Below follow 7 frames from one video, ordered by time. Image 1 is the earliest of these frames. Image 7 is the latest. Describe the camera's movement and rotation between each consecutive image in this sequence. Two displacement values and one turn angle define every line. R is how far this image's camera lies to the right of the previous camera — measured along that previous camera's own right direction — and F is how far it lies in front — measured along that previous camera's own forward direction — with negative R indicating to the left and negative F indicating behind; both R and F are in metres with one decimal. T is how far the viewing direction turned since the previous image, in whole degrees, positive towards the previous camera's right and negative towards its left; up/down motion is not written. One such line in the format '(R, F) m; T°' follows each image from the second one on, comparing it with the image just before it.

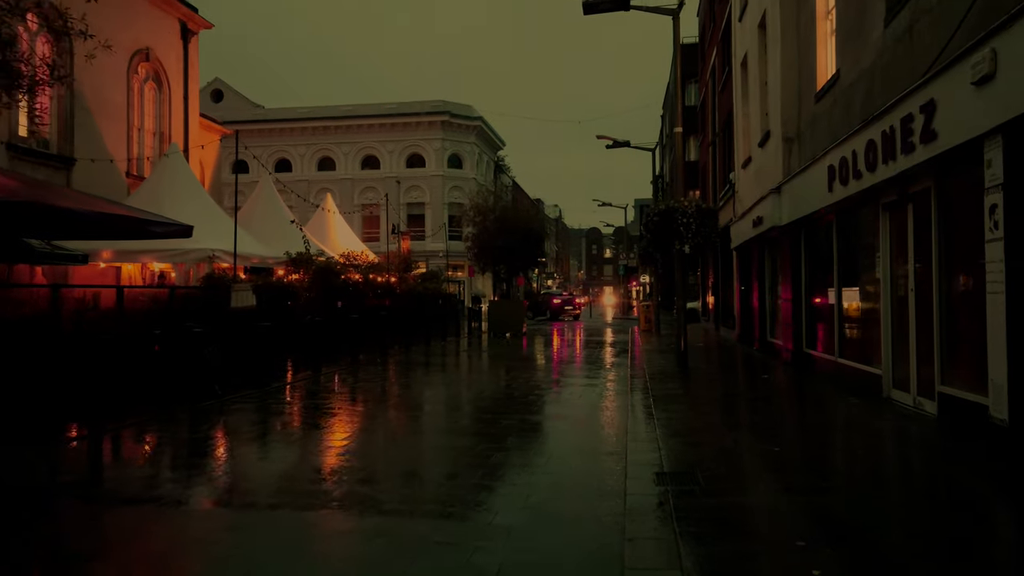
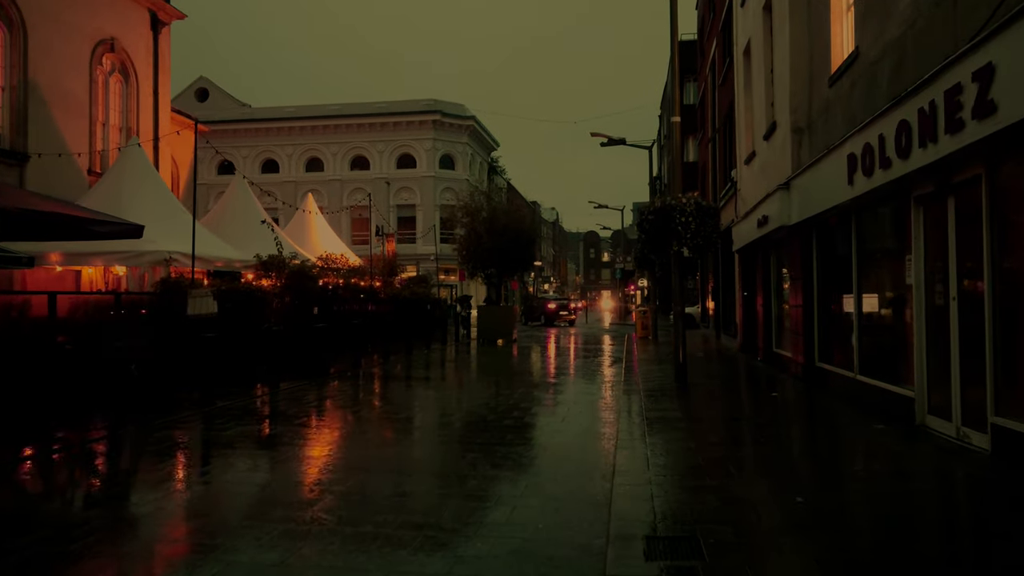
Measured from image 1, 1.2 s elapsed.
(+0.3, +1.2) m; 0°
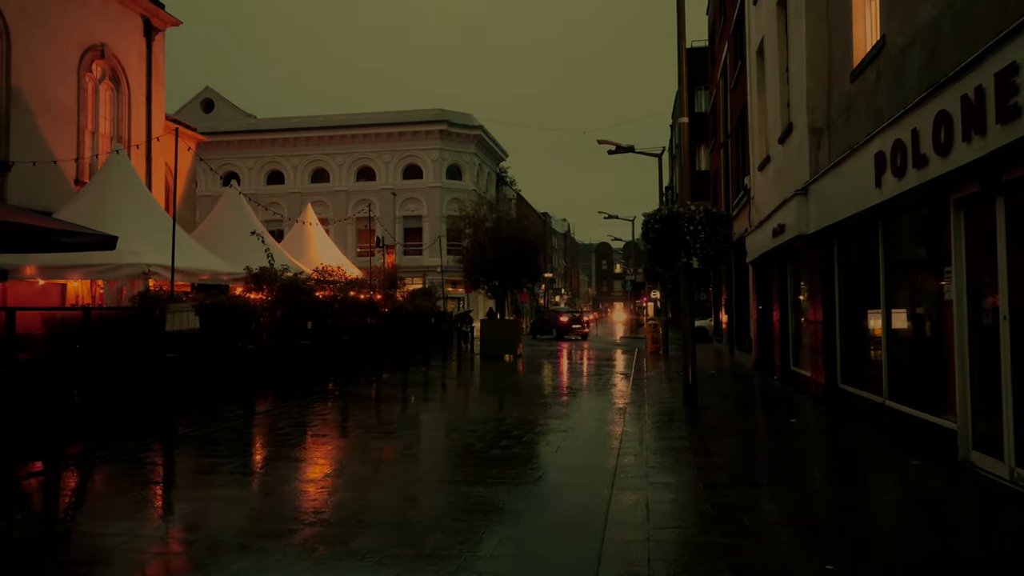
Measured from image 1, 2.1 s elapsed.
(+0.3, +0.9) m; -1°
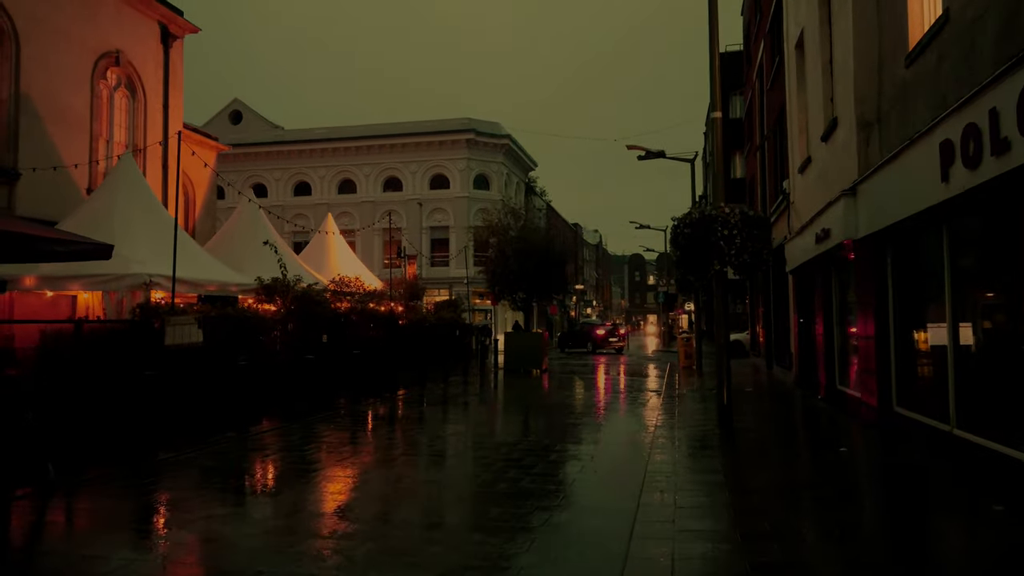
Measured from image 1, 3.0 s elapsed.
(+0.2, +0.9) m; -2°
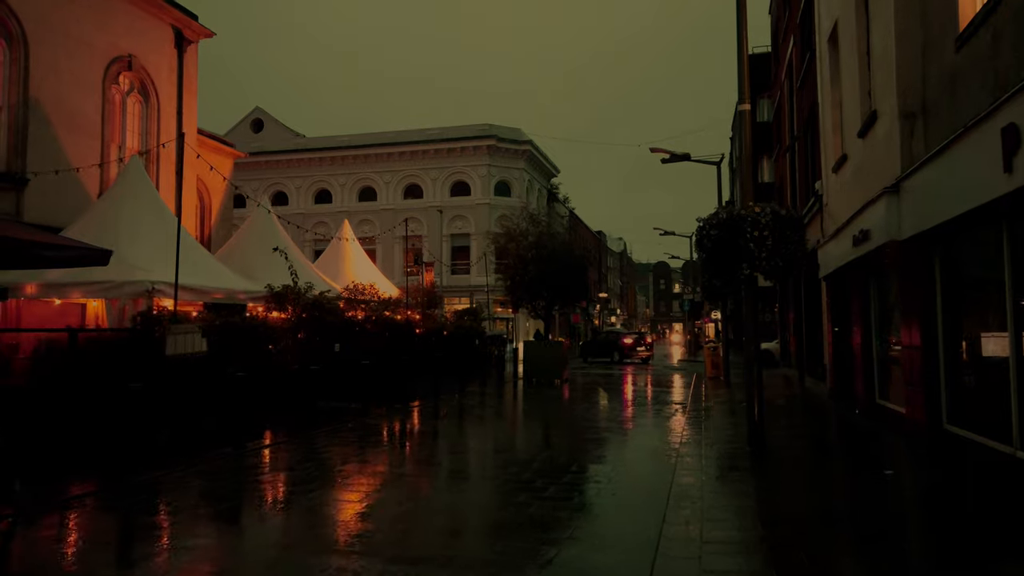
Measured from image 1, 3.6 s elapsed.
(+0.1, +0.6) m; -2°
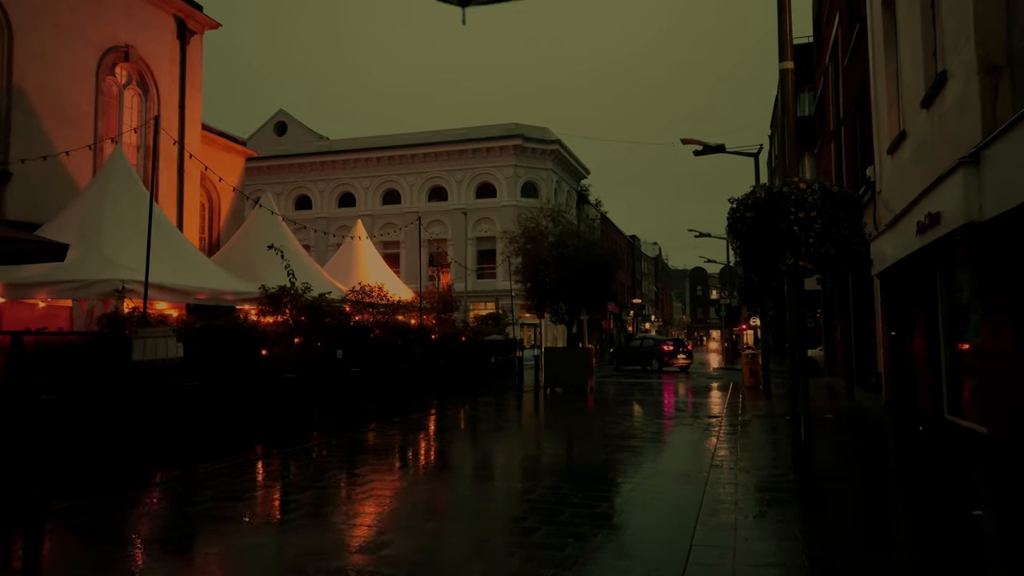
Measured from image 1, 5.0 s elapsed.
(+0.4, +1.4) m; -3°
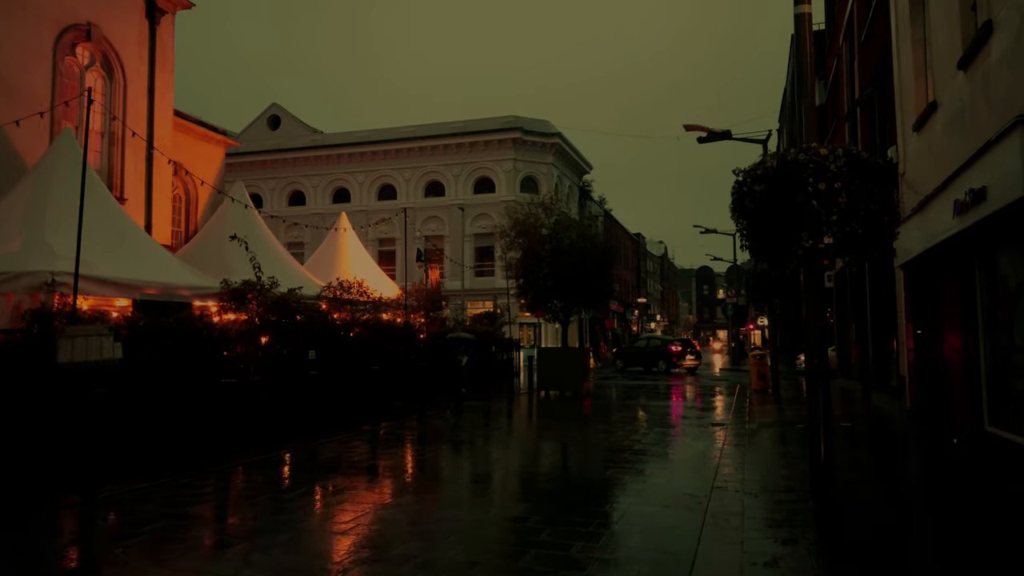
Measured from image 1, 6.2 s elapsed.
(+0.4, +1.3) m; -1°
